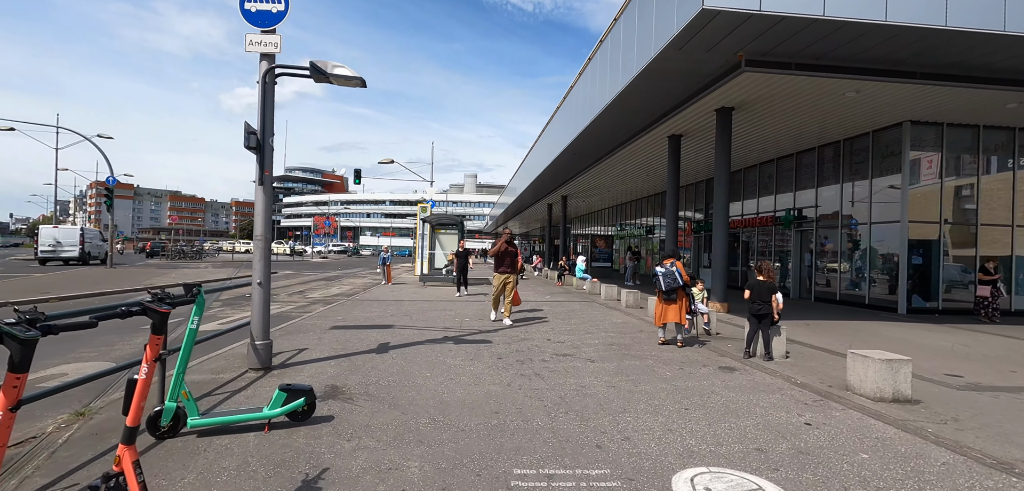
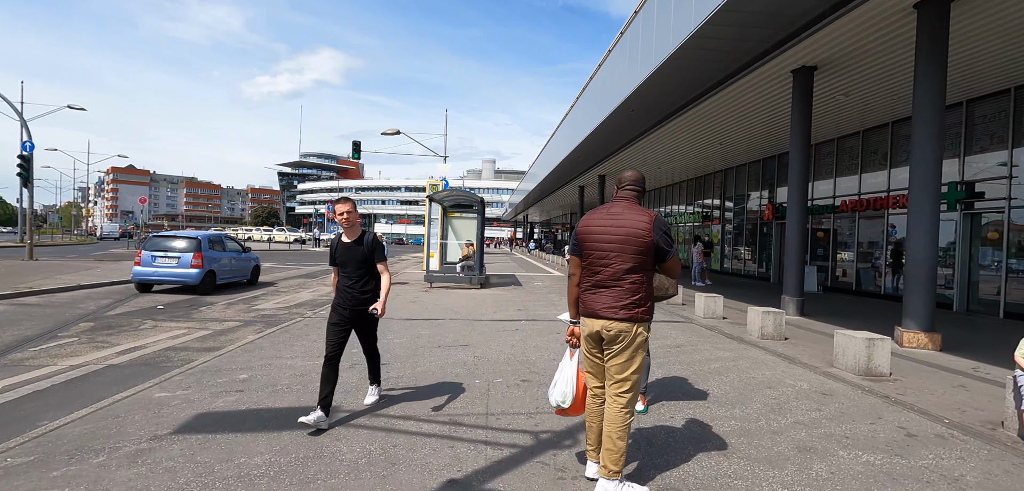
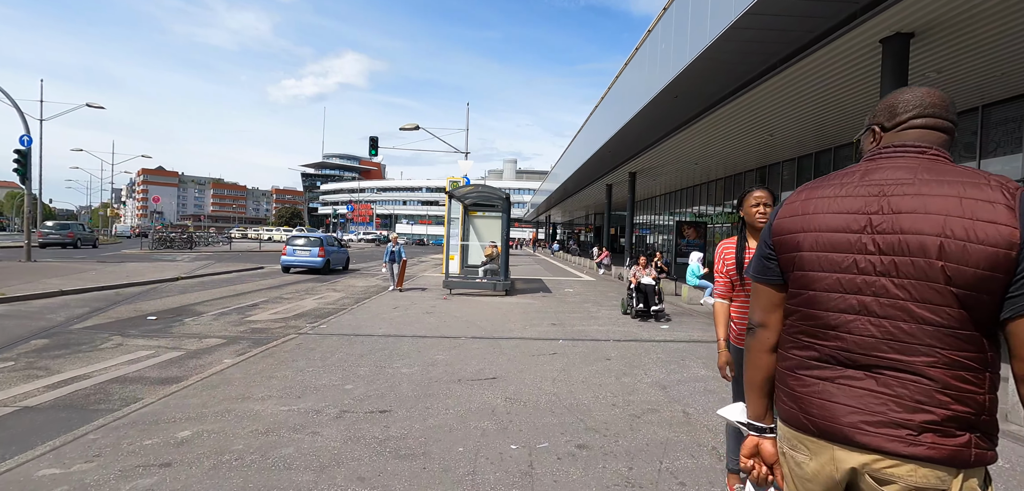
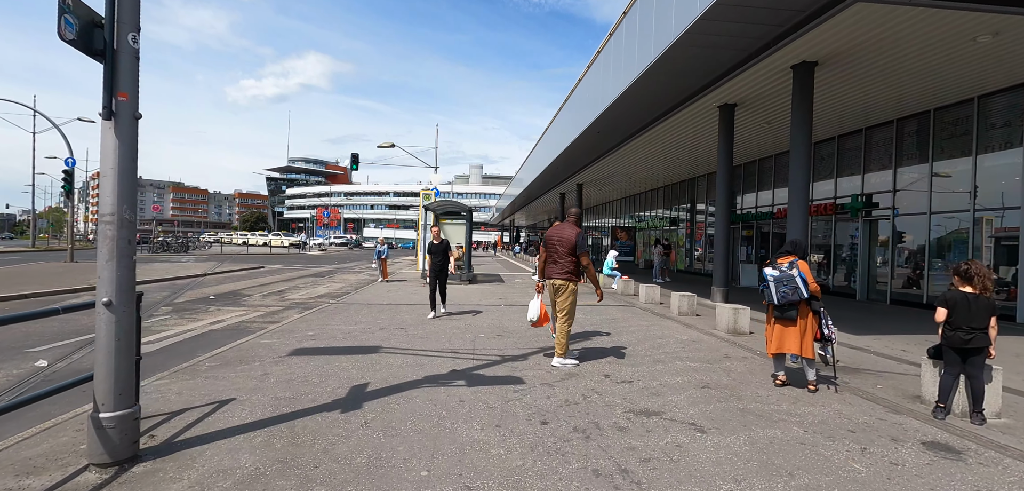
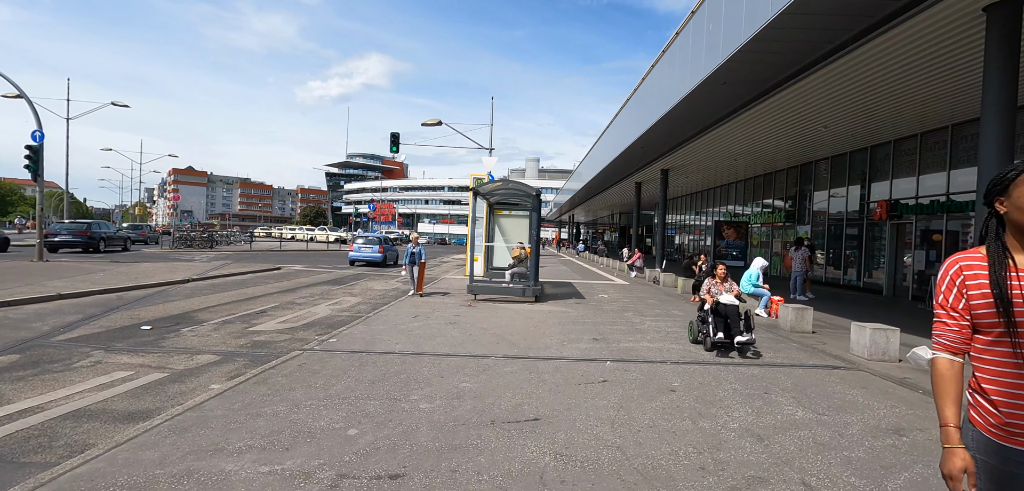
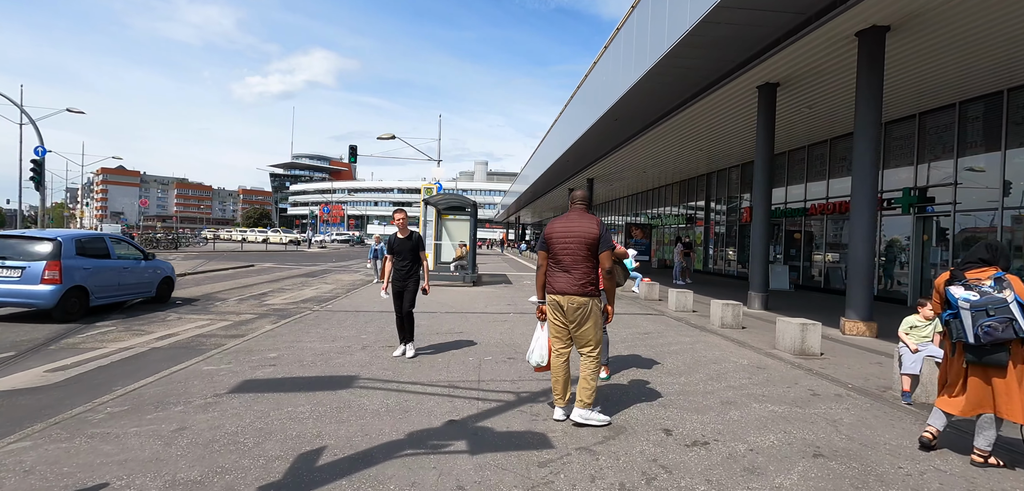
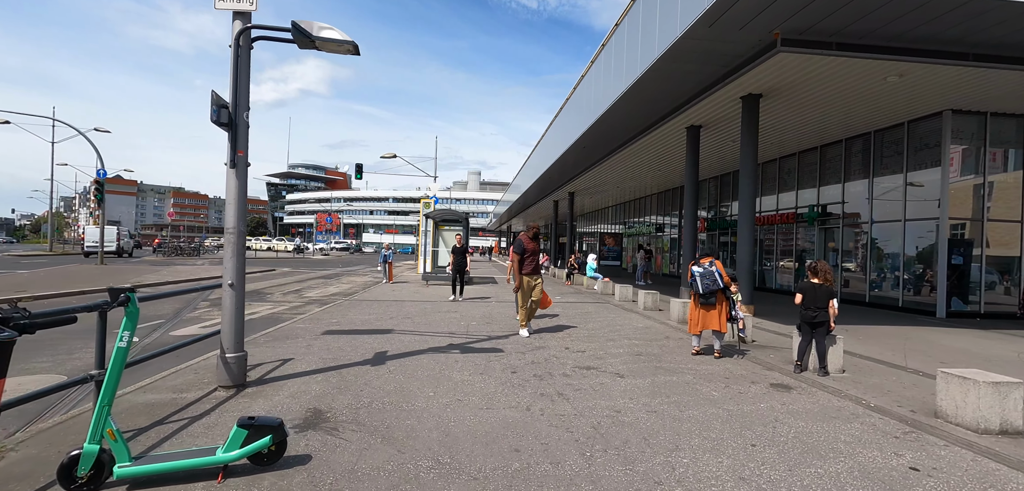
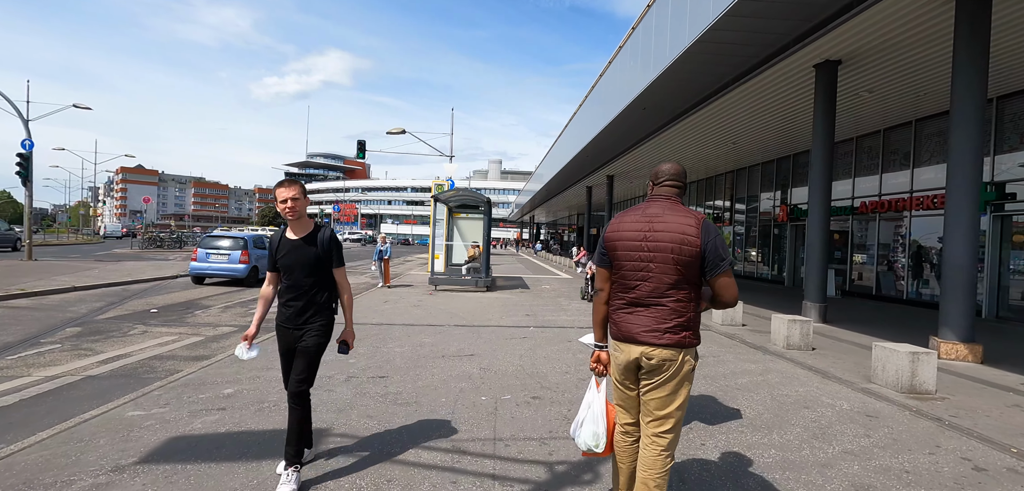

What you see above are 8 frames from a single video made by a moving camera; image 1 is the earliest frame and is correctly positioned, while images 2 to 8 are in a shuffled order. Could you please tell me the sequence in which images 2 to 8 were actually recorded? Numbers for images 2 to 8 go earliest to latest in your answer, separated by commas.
7, 4, 6, 2, 8, 3, 5
